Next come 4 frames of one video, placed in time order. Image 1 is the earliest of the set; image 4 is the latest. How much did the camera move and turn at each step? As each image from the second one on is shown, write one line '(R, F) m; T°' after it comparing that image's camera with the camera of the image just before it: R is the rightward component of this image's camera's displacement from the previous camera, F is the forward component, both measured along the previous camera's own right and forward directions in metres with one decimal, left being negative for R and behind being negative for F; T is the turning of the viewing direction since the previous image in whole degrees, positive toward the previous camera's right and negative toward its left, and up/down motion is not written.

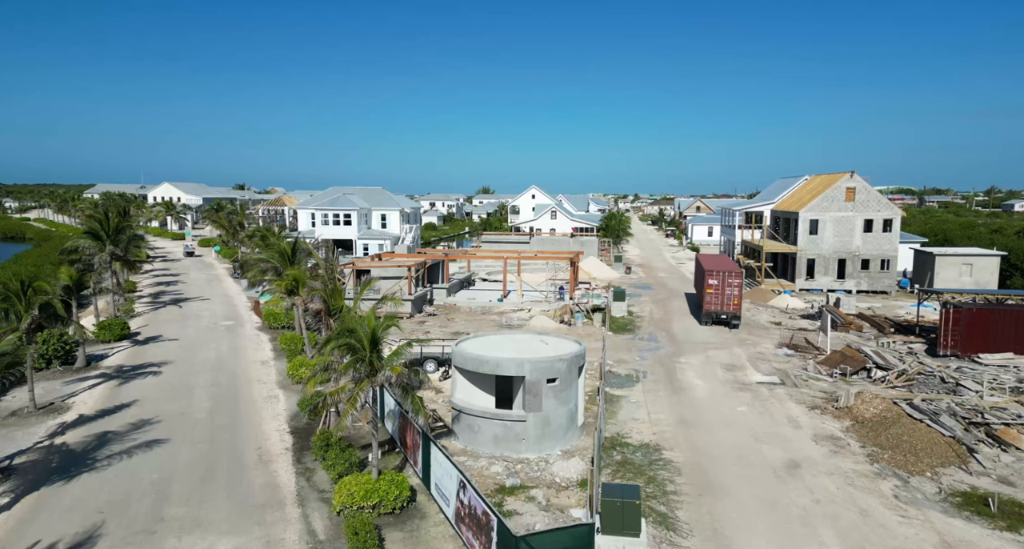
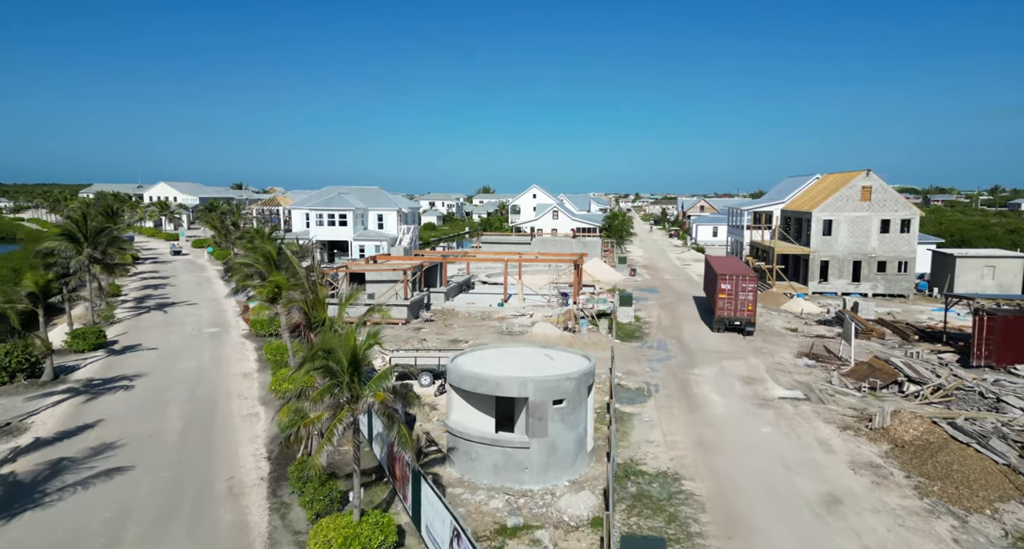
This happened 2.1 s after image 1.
(0.0, +1.8) m; 0°
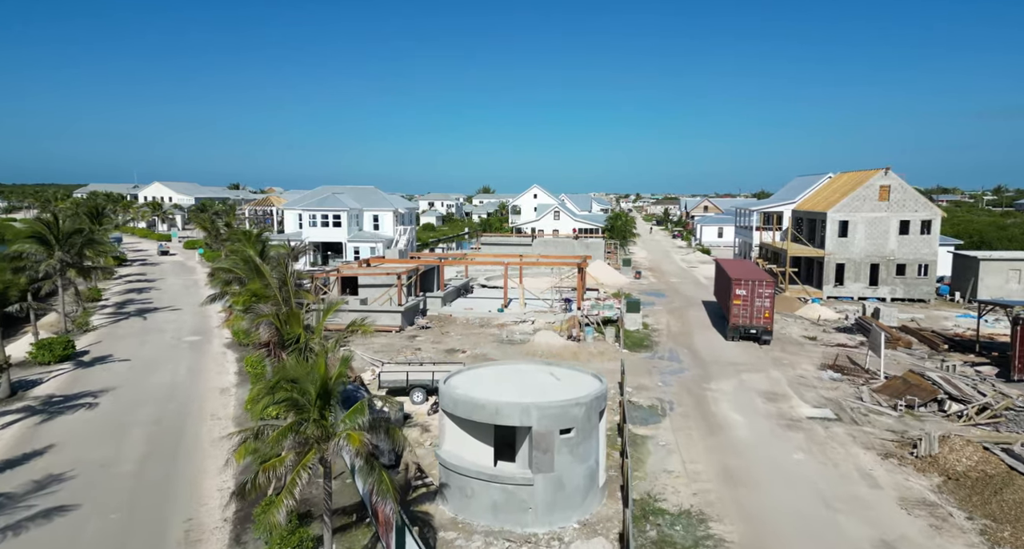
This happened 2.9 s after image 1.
(0.0, +2.0) m; 0°
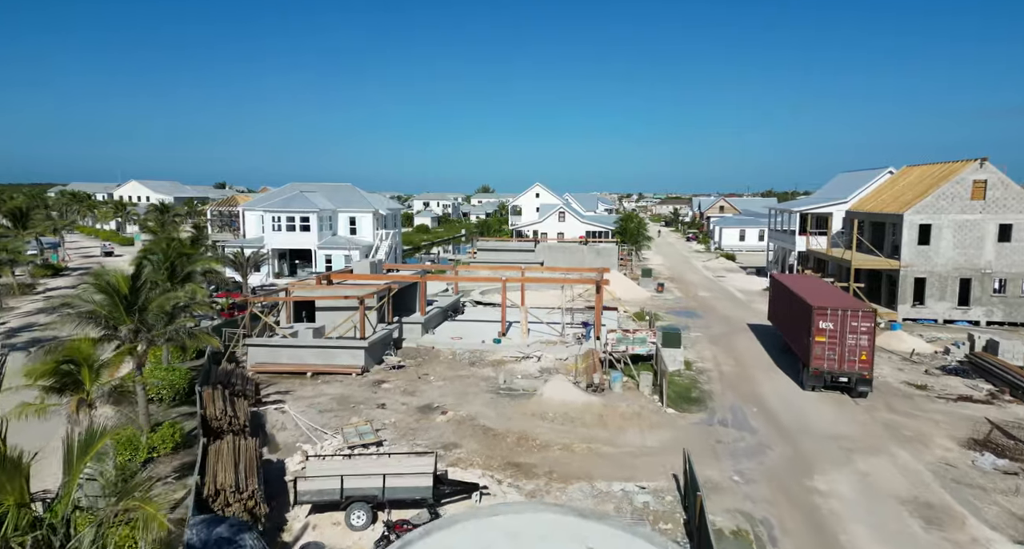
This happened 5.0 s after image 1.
(0.0, +7.9) m; 0°
